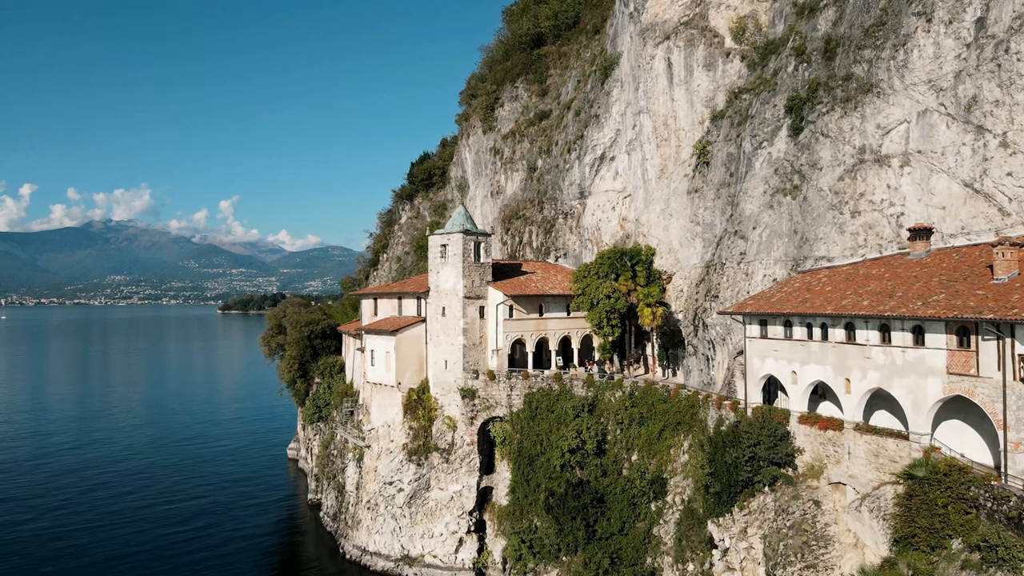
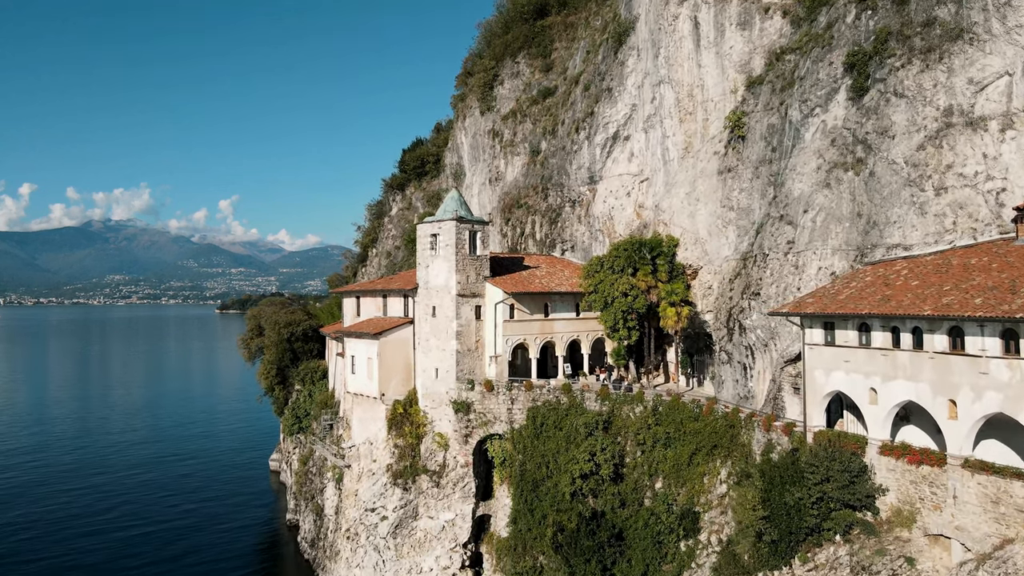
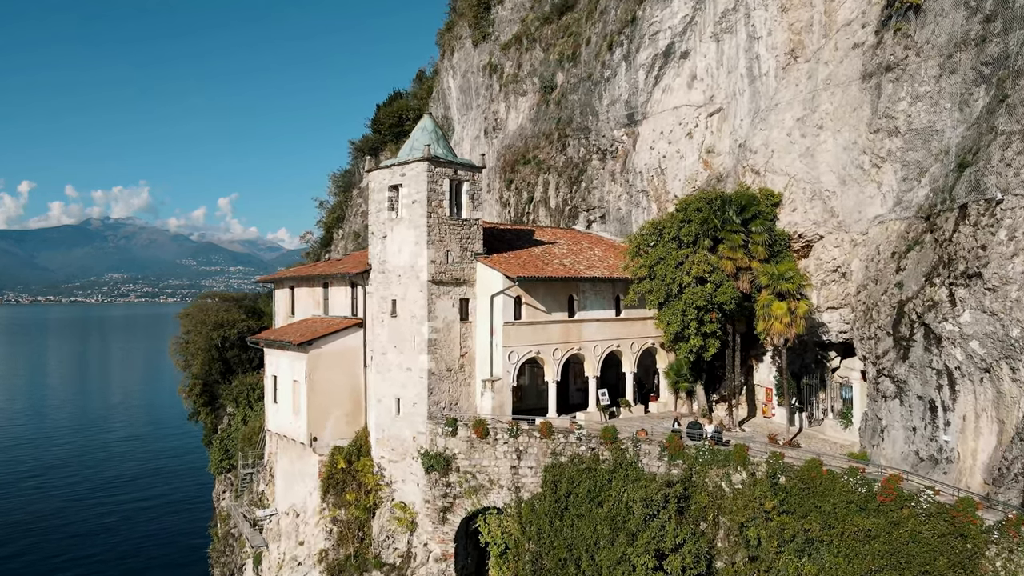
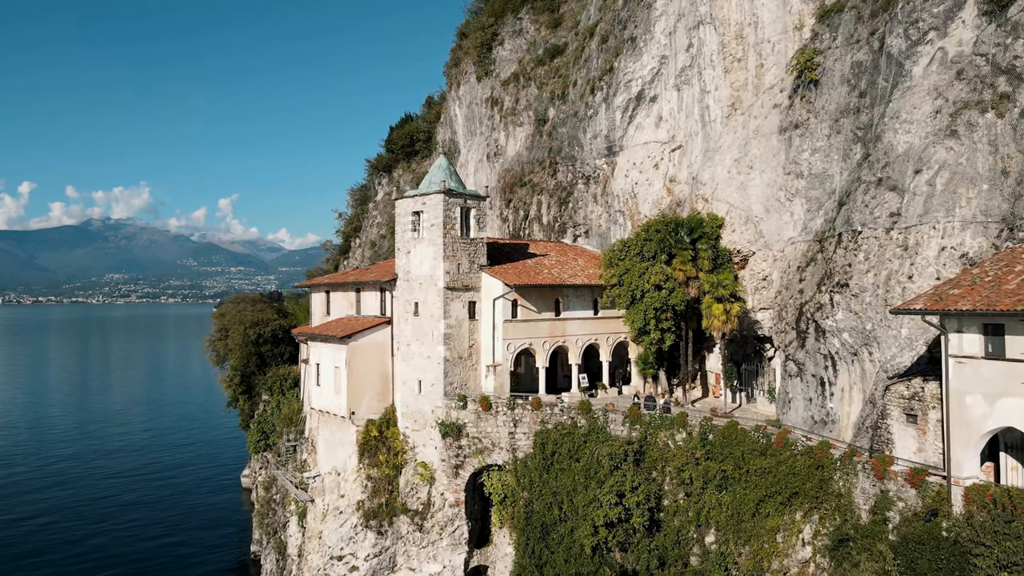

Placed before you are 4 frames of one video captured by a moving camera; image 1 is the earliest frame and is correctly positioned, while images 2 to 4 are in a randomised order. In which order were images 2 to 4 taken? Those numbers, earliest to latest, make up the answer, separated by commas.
2, 4, 3
